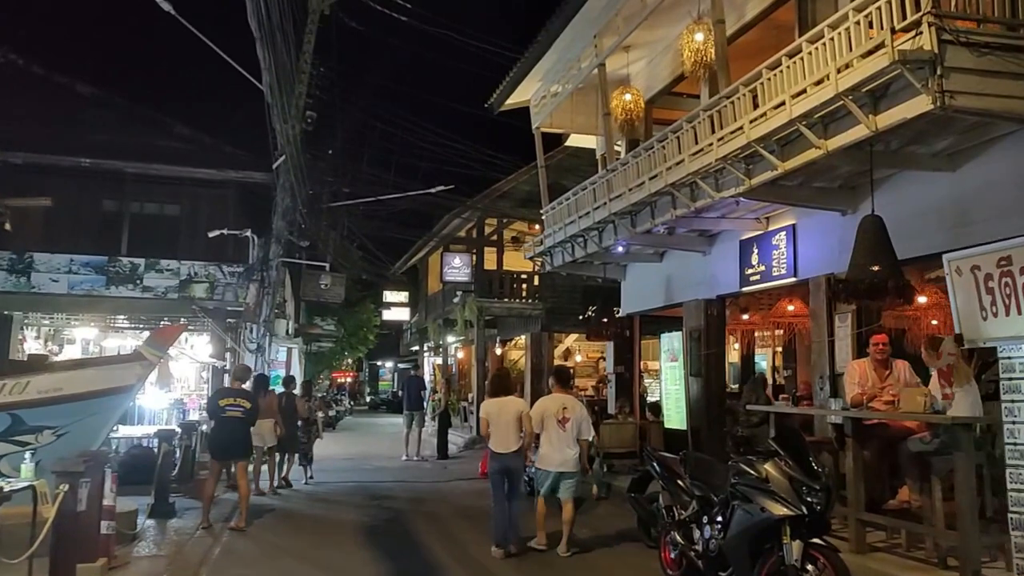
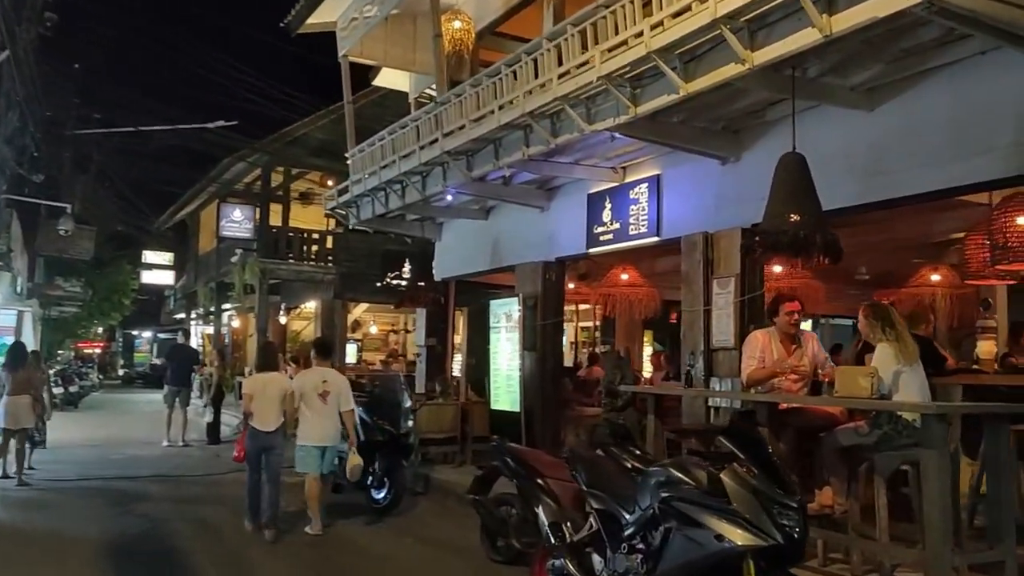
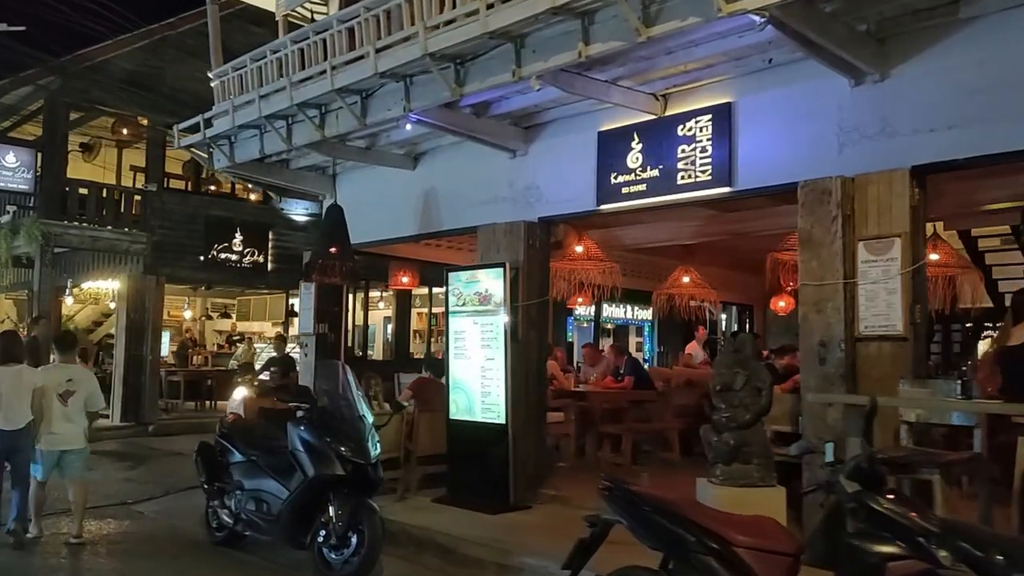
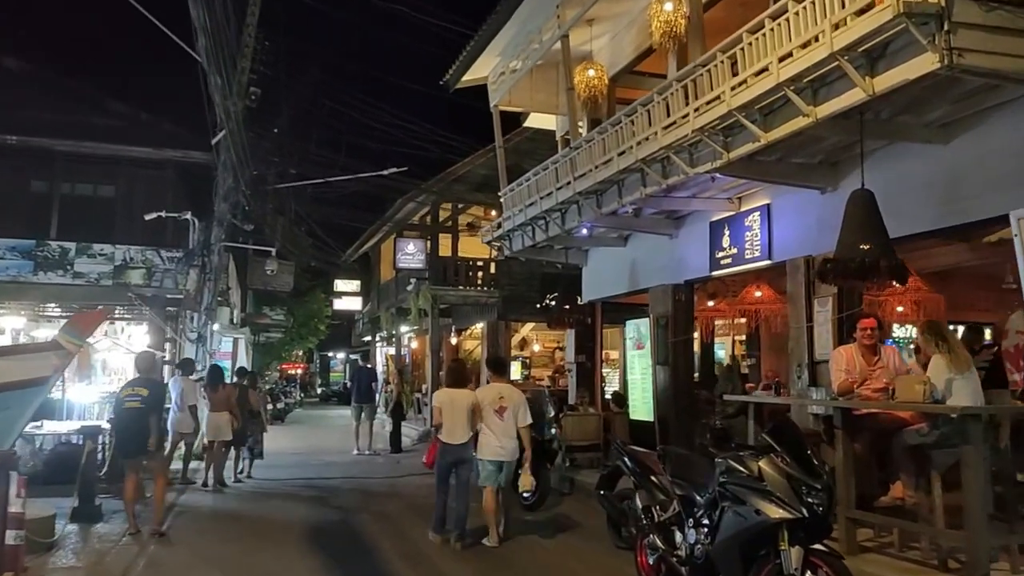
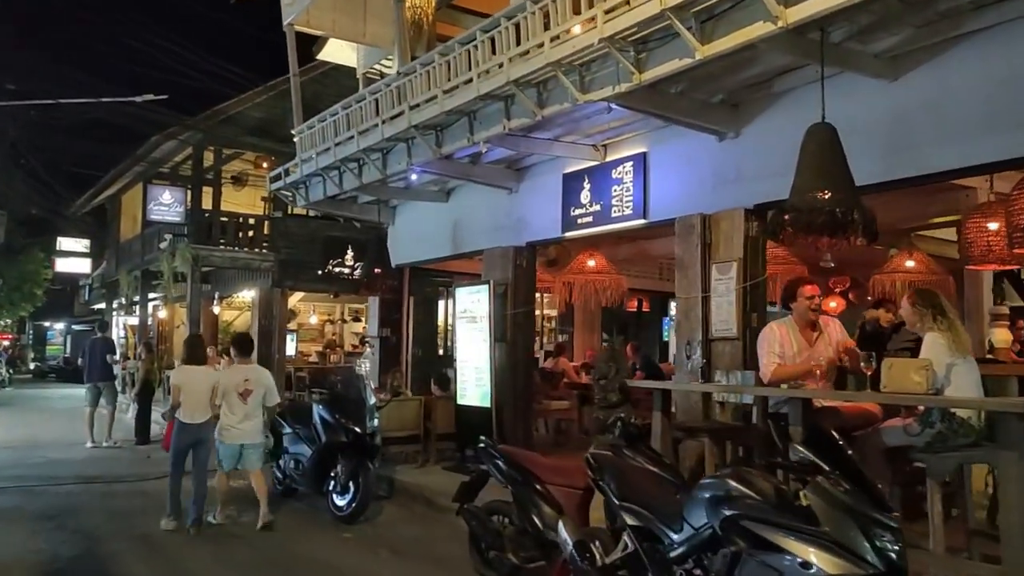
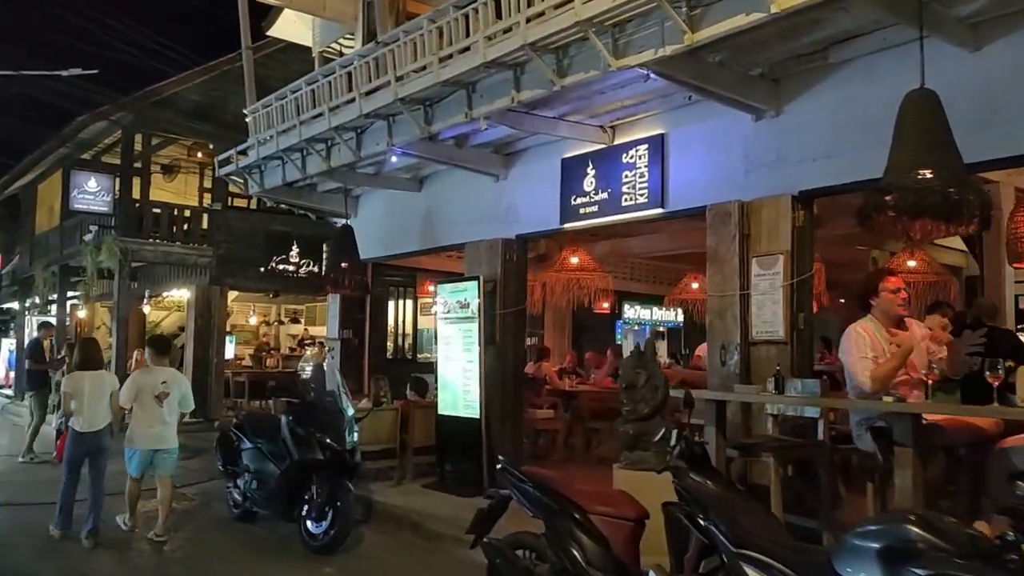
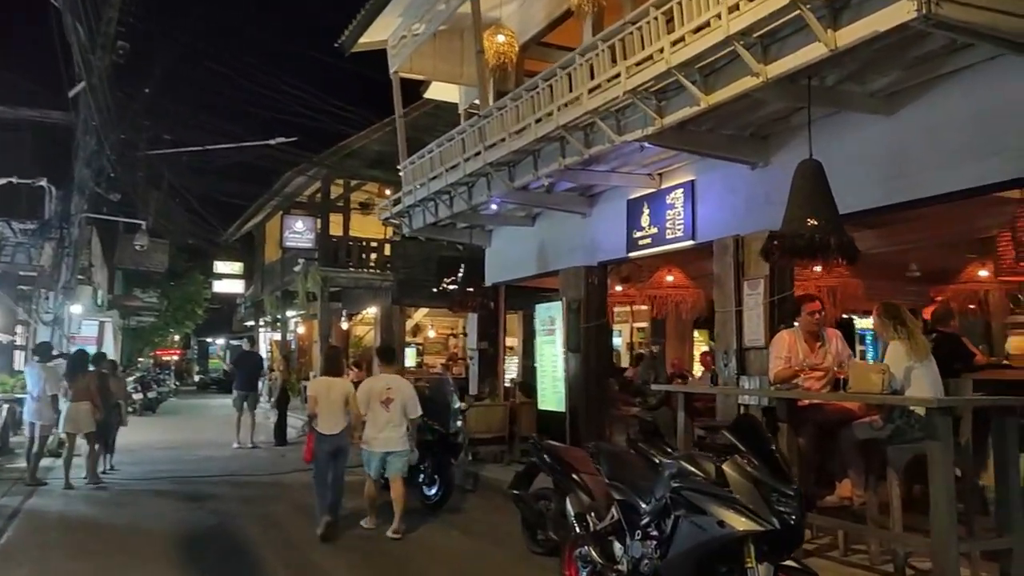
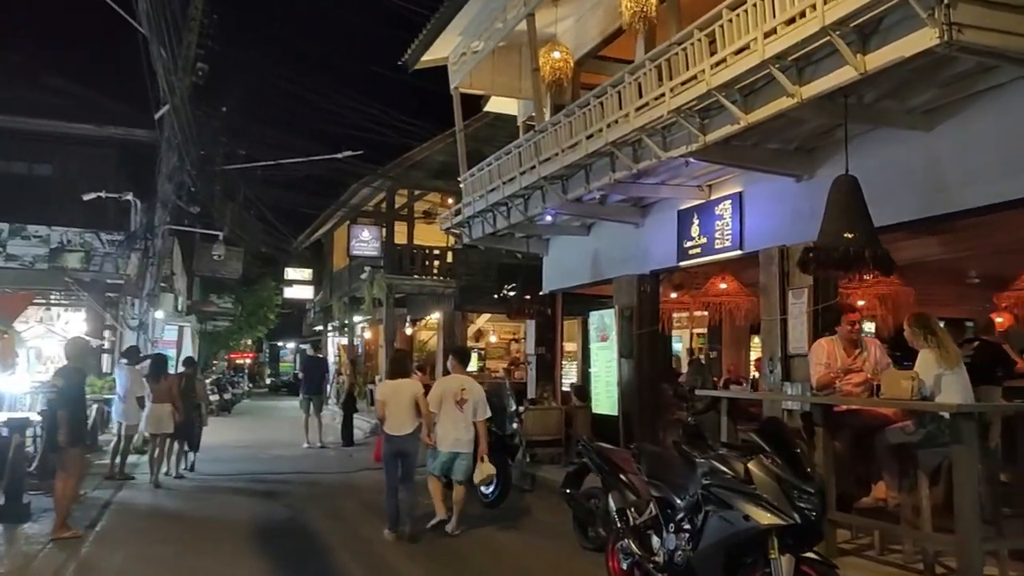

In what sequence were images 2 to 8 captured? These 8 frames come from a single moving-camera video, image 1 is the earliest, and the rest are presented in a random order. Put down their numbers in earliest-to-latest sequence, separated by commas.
4, 8, 7, 2, 5, 6, 3
